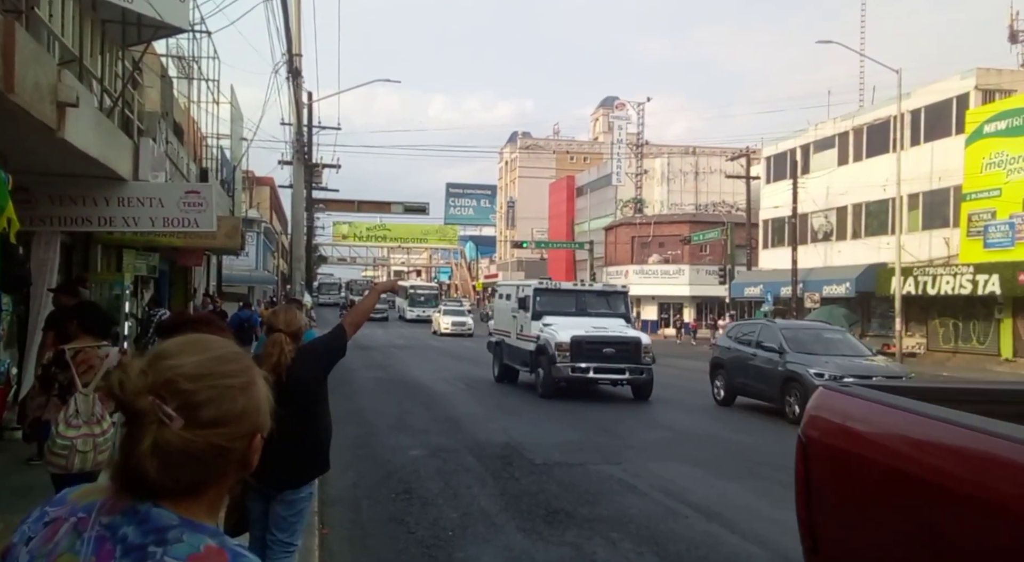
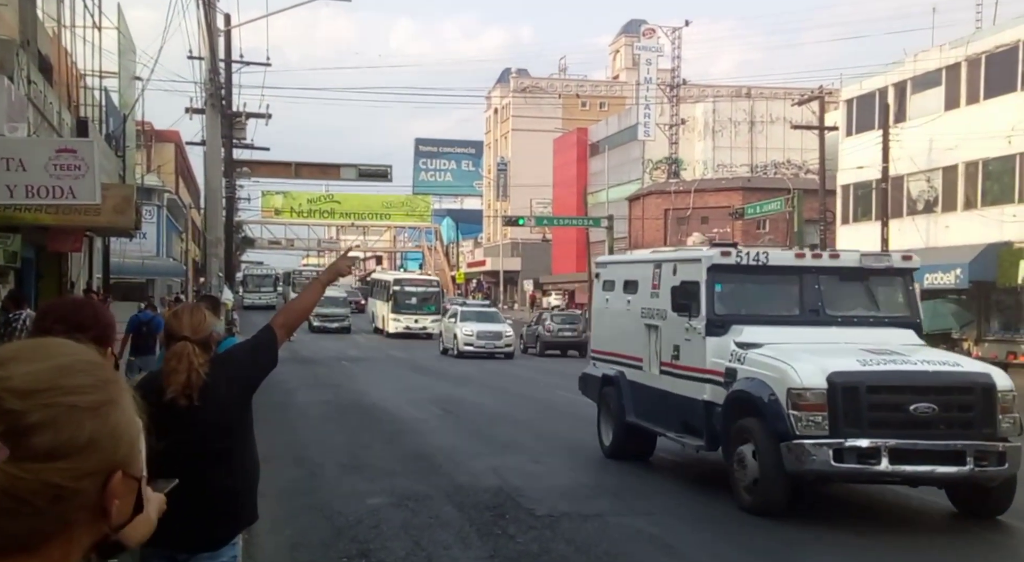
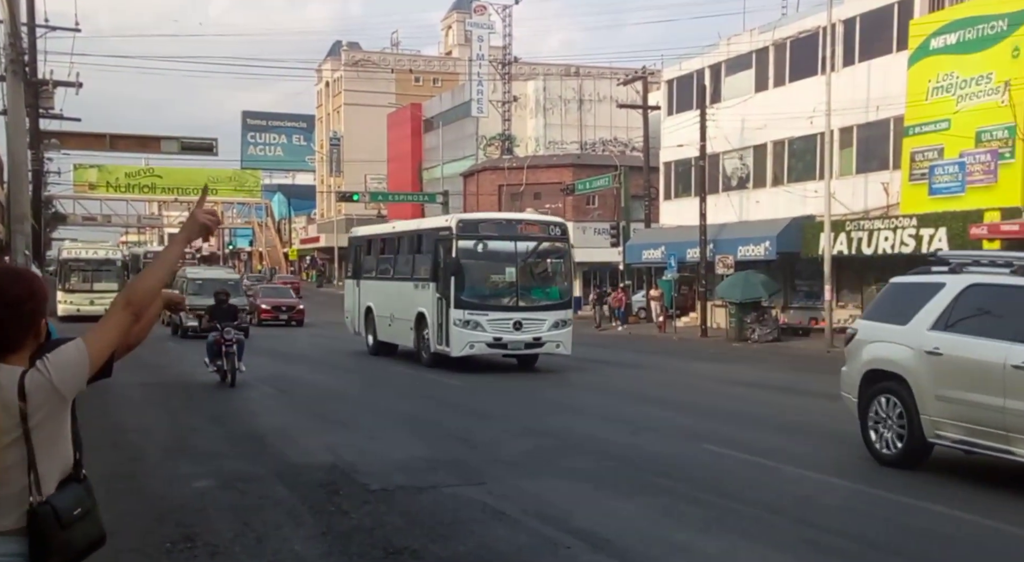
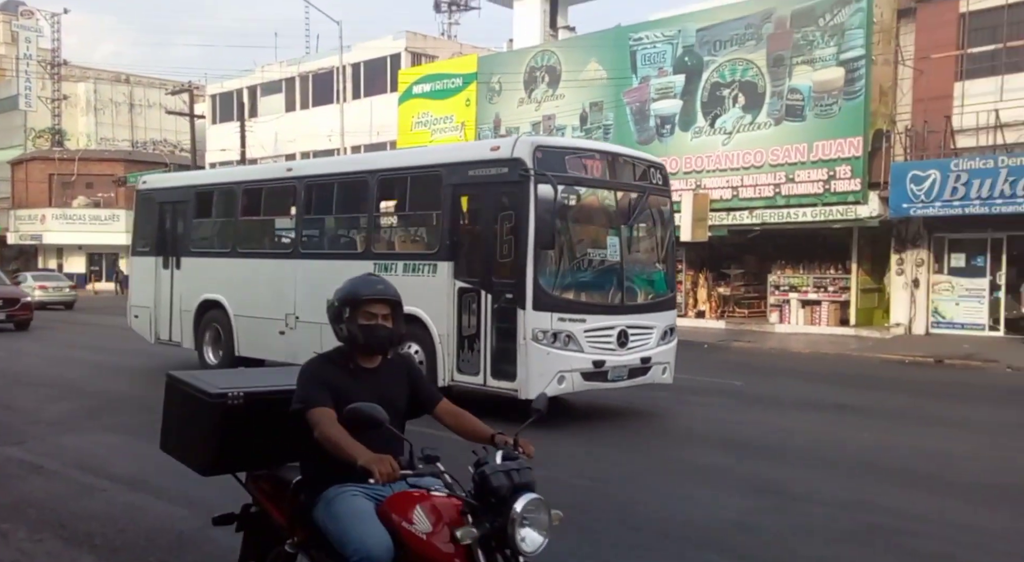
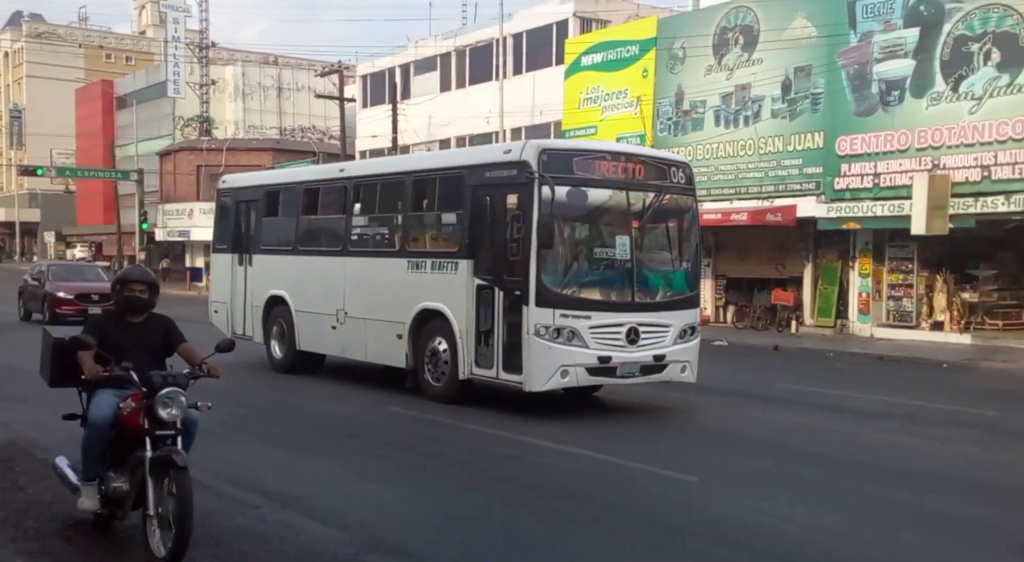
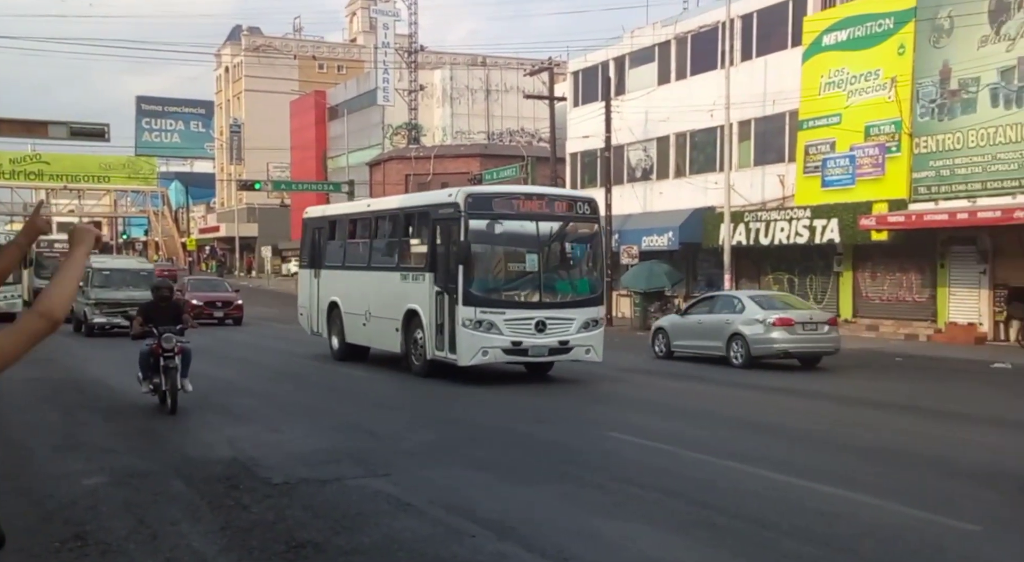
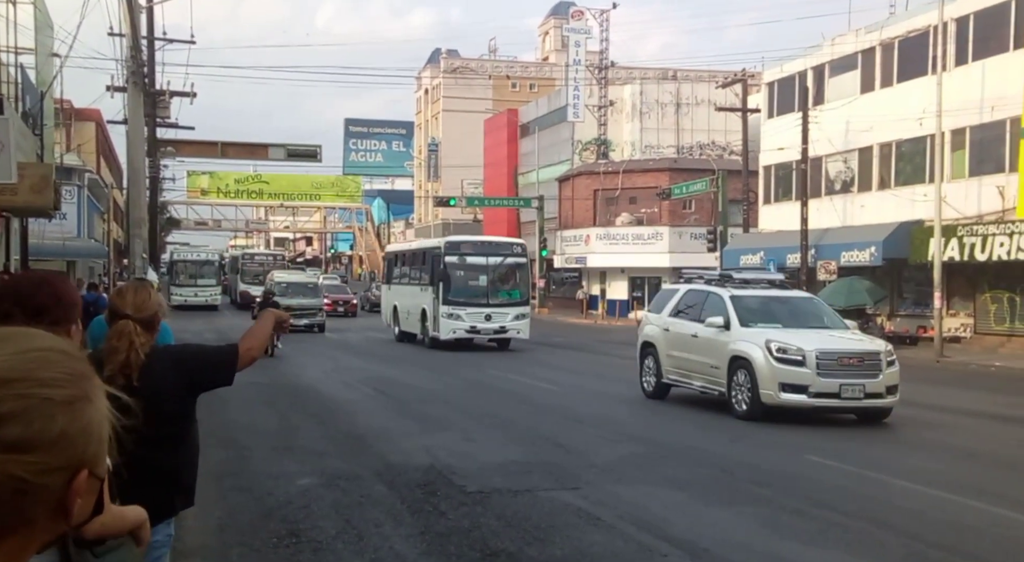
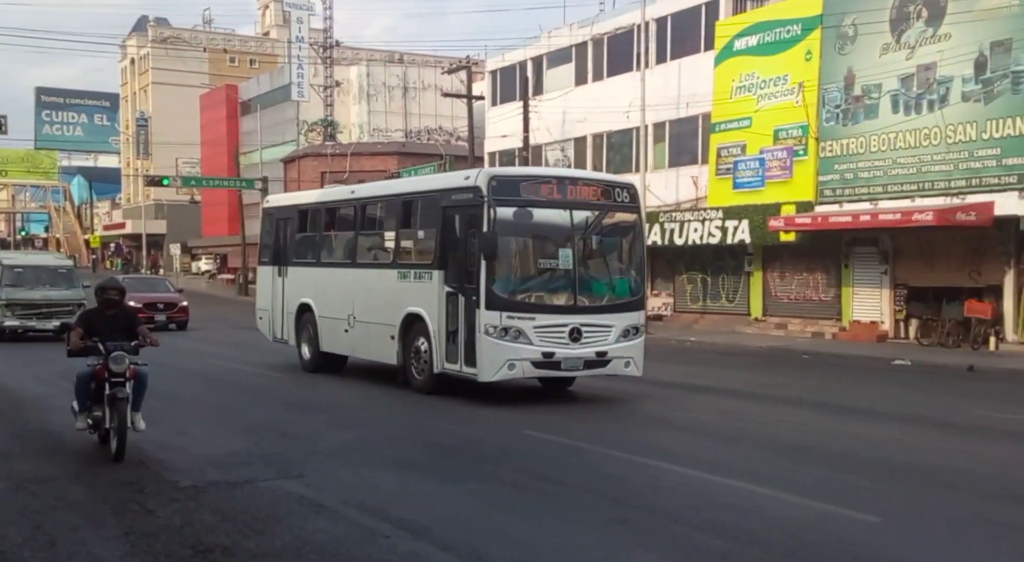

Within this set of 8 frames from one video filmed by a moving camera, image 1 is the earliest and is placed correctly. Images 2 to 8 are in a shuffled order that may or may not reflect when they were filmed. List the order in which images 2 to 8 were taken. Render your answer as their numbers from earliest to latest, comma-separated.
2, 7, 3, 6, 8, 5, 4
